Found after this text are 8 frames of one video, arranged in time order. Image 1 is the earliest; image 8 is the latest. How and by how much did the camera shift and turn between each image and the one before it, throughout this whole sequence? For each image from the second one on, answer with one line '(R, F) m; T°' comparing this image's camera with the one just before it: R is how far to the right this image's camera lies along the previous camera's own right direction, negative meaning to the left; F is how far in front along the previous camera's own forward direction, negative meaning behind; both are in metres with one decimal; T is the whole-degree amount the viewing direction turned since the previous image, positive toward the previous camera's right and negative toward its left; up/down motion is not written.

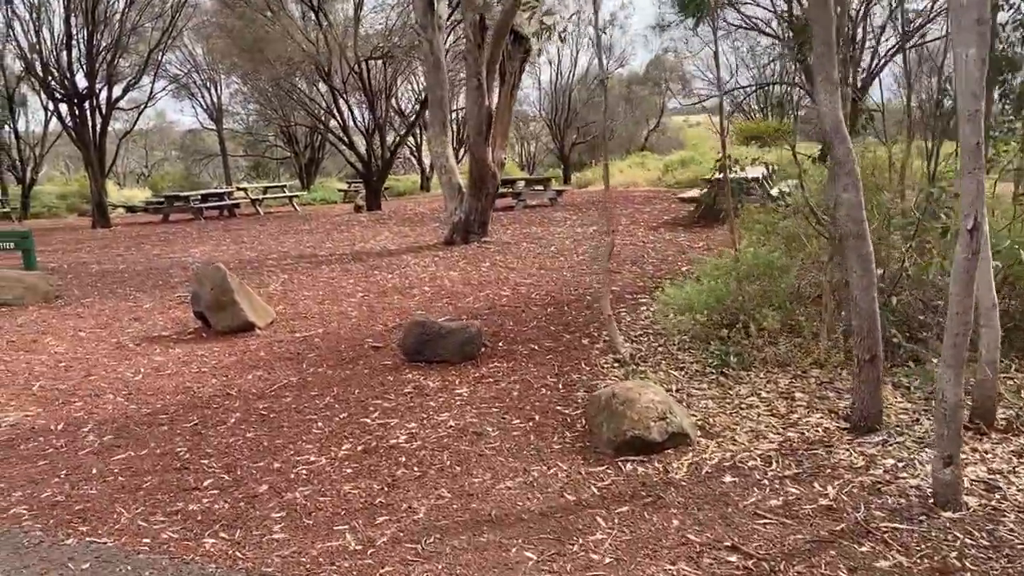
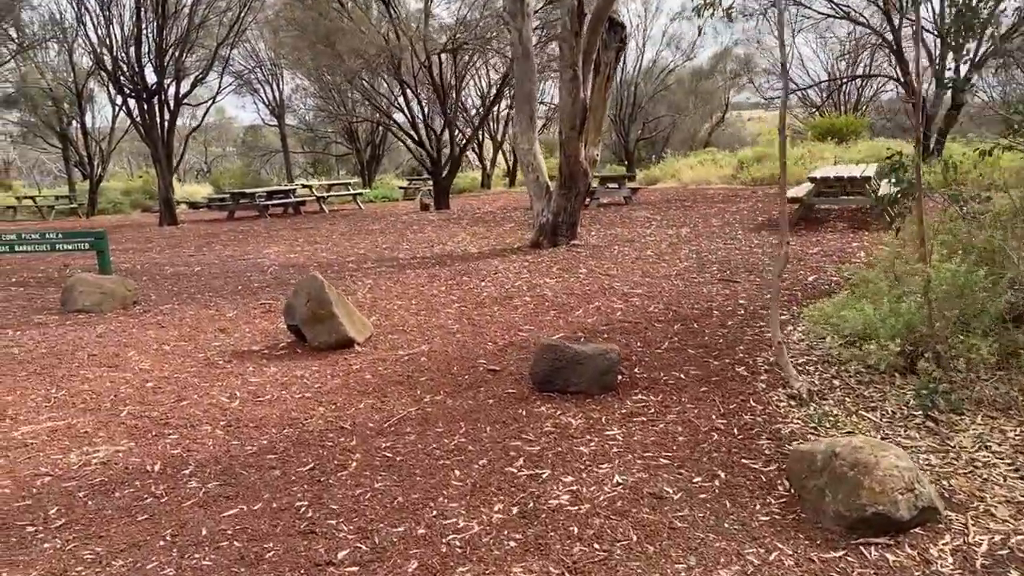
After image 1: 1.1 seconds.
(-0.5, +0.6) m; -3°
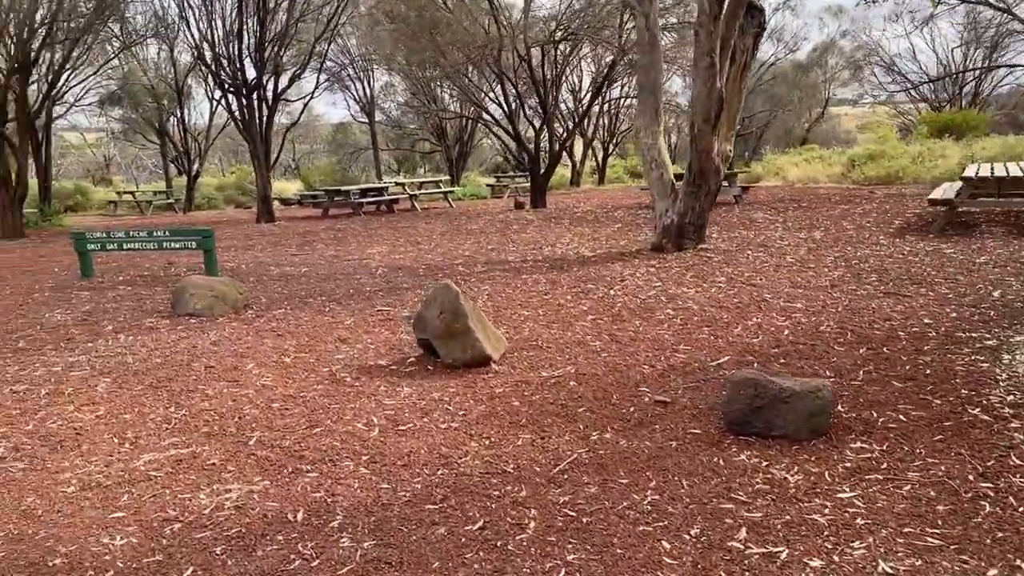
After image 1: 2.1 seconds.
(-0.5, +0.6) m; -5°
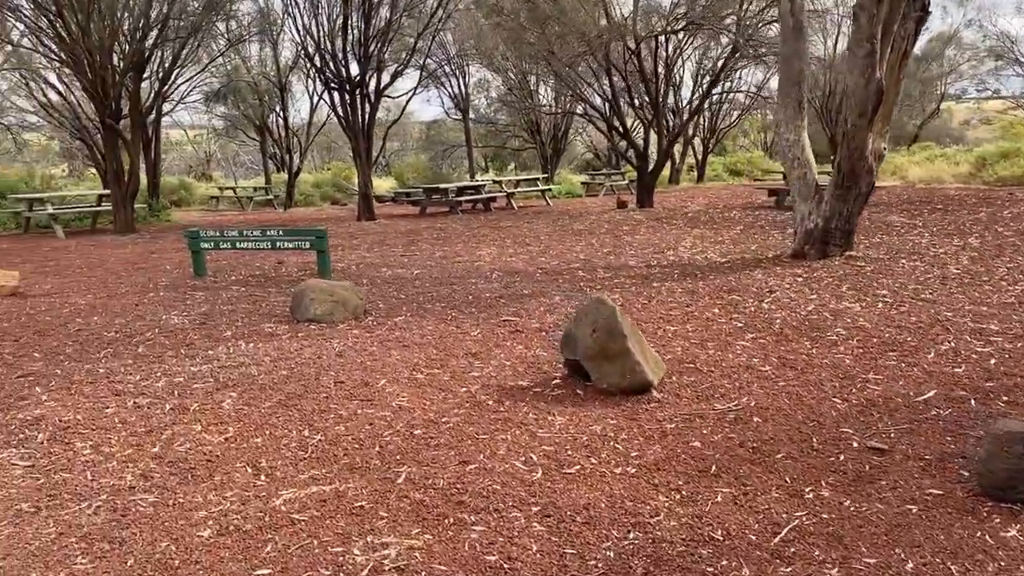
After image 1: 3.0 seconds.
(-0.4, +0.5) m; -6°
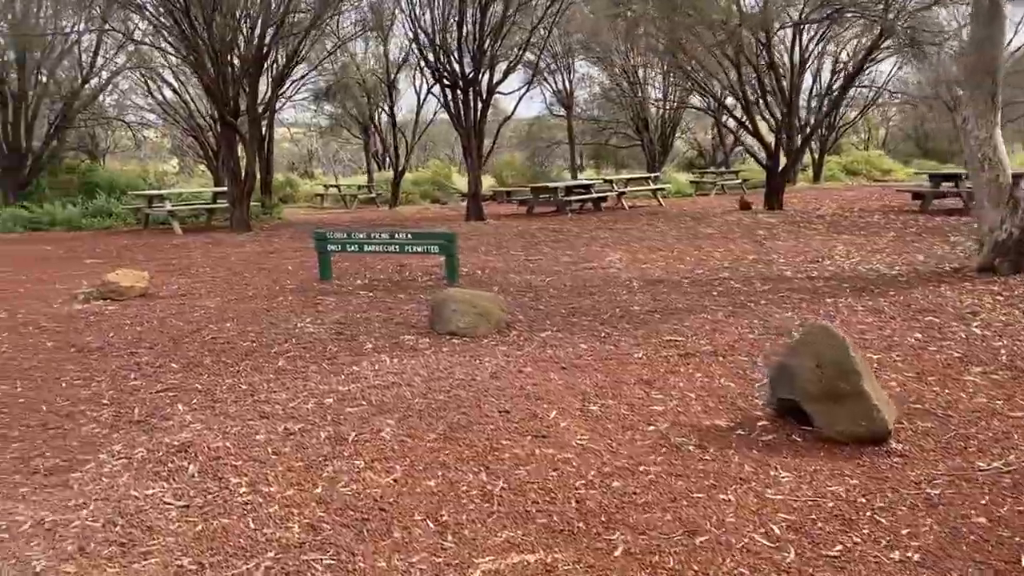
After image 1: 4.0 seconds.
(-0.5, +0.5) m; -6°
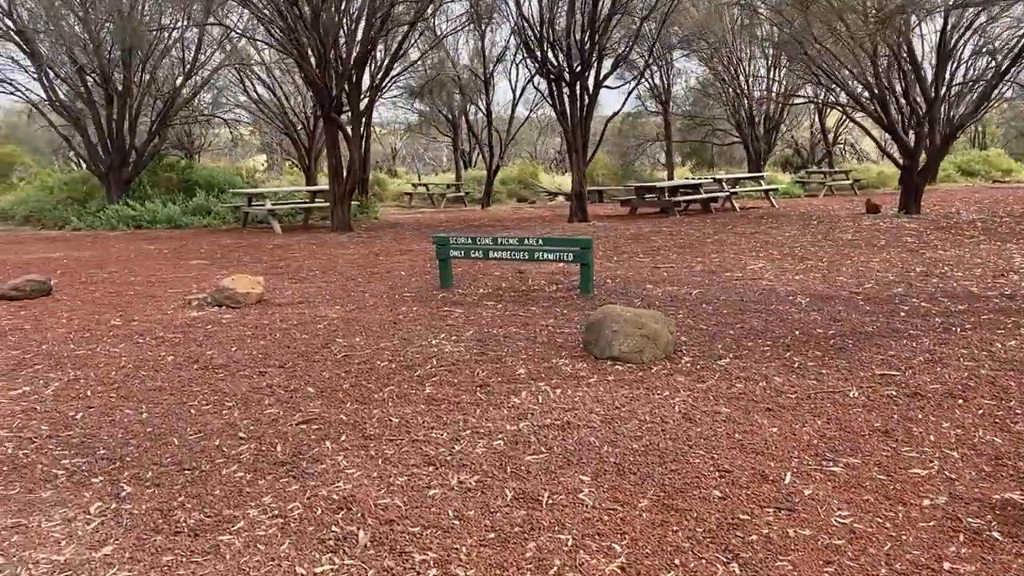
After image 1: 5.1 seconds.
(-0.6, +0.7) m; -5°
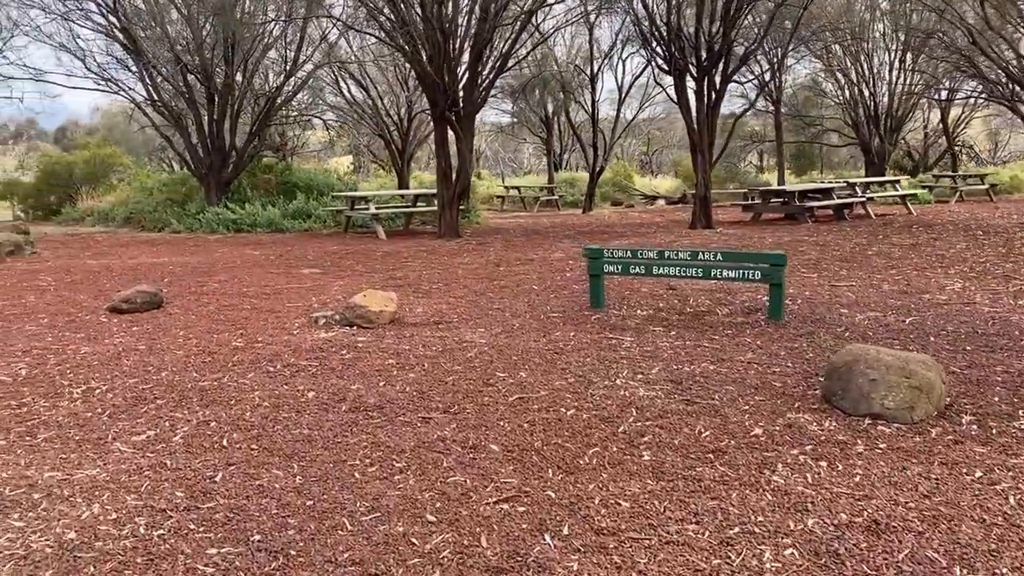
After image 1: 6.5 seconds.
(-0.7, +0.9) m; -5°
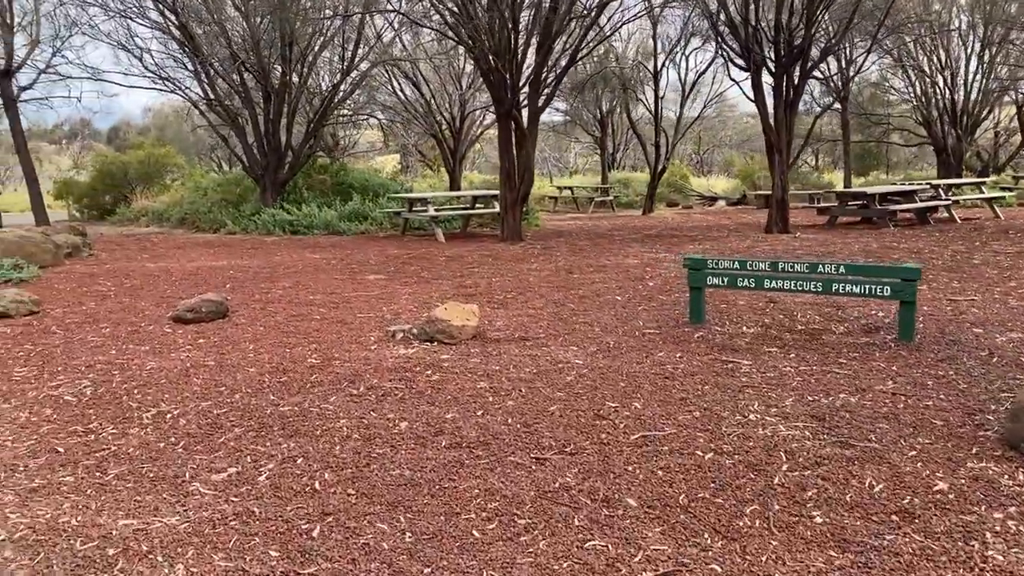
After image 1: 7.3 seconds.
(-0.4, +0.5) m; -3°
